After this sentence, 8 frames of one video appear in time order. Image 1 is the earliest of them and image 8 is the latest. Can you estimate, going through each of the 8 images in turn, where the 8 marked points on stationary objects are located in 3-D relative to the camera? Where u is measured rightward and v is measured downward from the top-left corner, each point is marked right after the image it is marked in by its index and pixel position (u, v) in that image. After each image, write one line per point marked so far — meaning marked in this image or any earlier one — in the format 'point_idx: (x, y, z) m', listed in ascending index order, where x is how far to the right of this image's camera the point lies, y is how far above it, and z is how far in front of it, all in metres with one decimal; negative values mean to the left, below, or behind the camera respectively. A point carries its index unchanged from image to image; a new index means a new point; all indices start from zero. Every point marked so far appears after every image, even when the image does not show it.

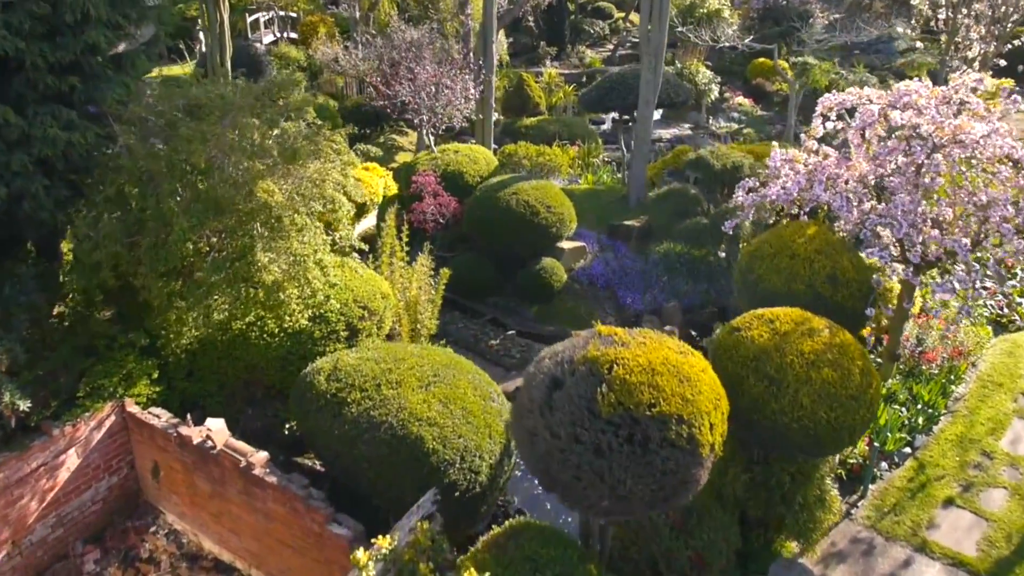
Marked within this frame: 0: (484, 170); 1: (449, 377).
0: (-0.3, +1.3, +9.1) m
1: (-0.4, -0.6, +5.1) m
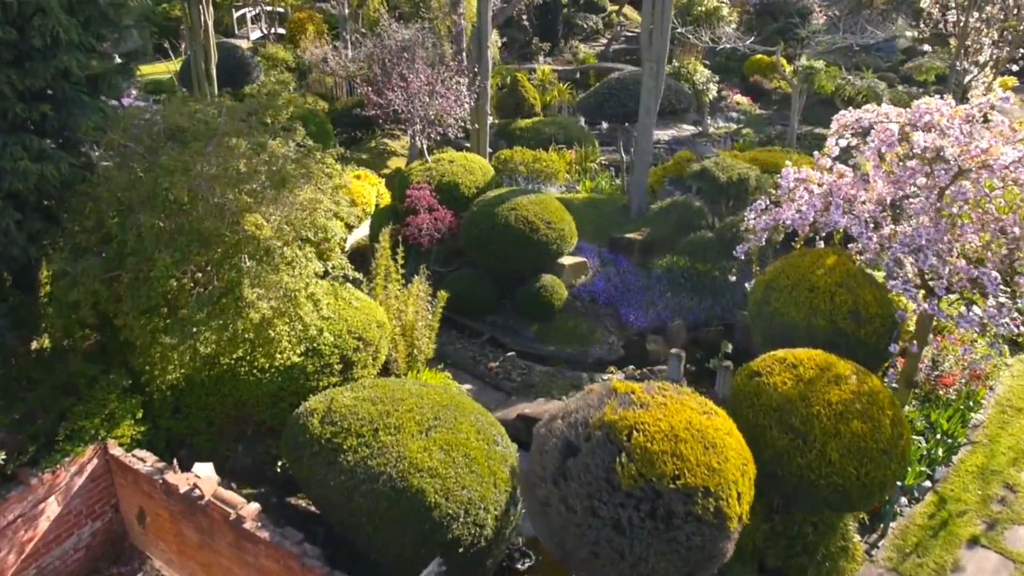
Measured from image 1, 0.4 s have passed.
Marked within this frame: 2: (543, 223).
0: (-0.3, +1.2, +8.8) m
1: (-0.4, -0.8, +4.8) m
2: (+0.3, +0.6, +7.5) m
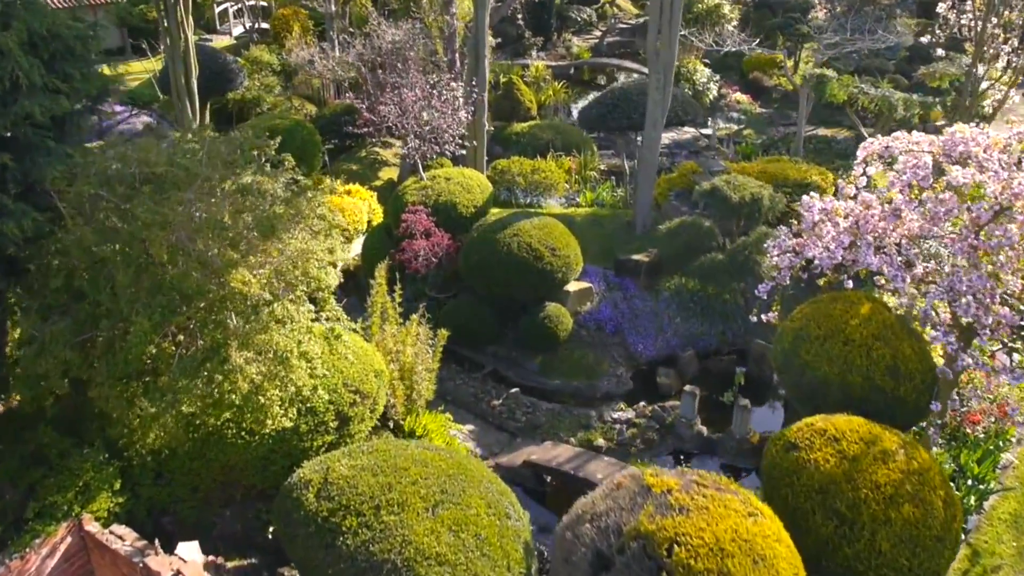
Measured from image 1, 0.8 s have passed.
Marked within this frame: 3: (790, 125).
0: (-0.3, +0.9, +8.4) m
1: (-0.3, -1.1, +4.4) m
2: (+0.3, +0.3, +7.1) m
3: (+4.8, +2.8, +13.8) m
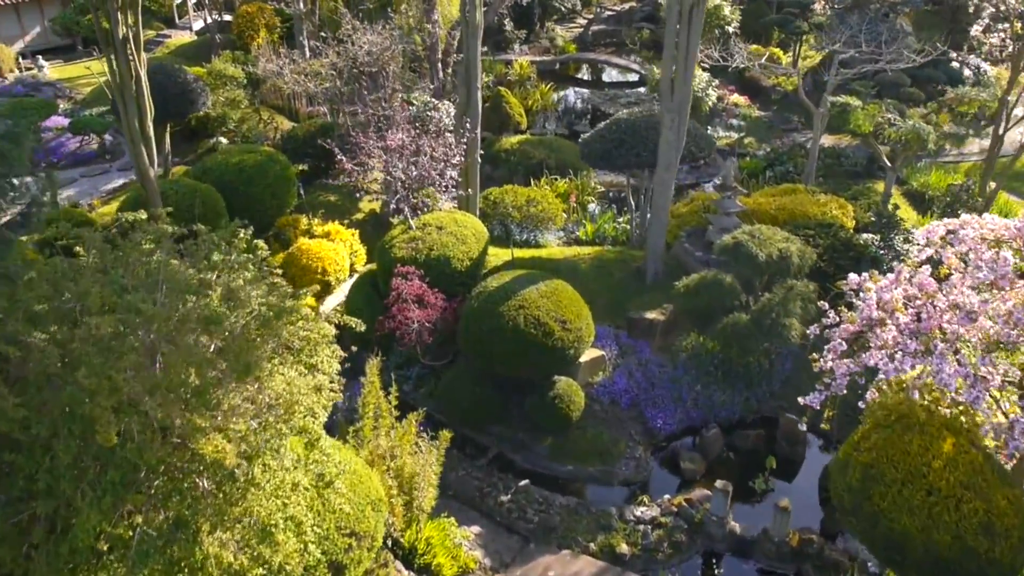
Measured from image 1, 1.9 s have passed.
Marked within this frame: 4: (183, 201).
0: (-0.3, +0.4, +7.6) m
1: (-0.1, -1.9, +3.7) m
2: (+0.4, -0.3, +6.3) m
3: (+4.6, +2.6, +13.1) m
4: (-3.3, +0.9, +7.9) m
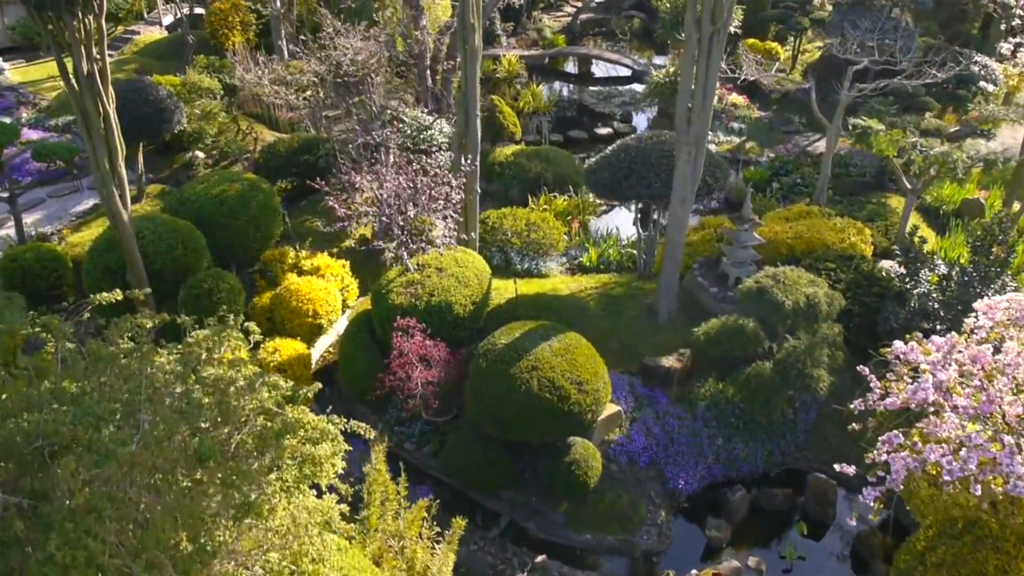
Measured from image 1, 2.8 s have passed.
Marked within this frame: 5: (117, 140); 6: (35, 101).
0: (-0.3, 0.0, +7.1) m
1: (0.0, -2.4, +3.3) m
2: (+0.5, -0.7, +5.9) m
3: (+4.4, +2.4, +12.6) m
4: (-3.2, +0.4, +7.3) m
5: (-3.3, +1.2, +6.7) m
6: (-7.8, +3.0, +13.0) m
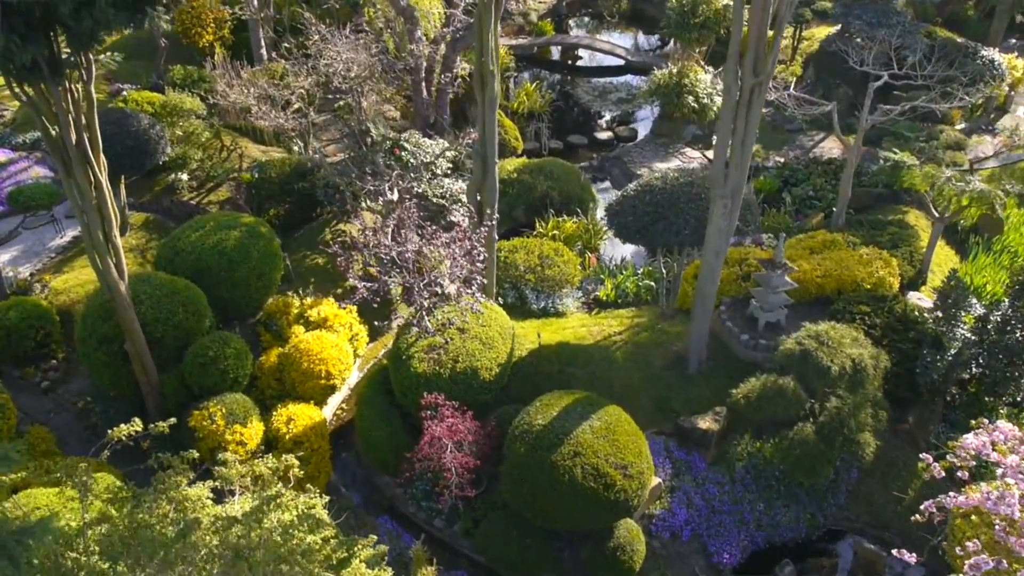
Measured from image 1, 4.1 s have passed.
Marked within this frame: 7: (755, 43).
0: (-0.1, -0.6, +6.7) m
1: (+0.5, -3.1, +3.1) m
2: (+0.7, -1.3, +5.6) m
3: (+4.4, +2.4, +12.2) m
4: (-3.0, -0.1, +6.8) m
5: (-3.1, +0.6, +6.2) m
6: (-7.8, +2.7, +12.1) m
7: (+1.8, +1.8, +5.8) m
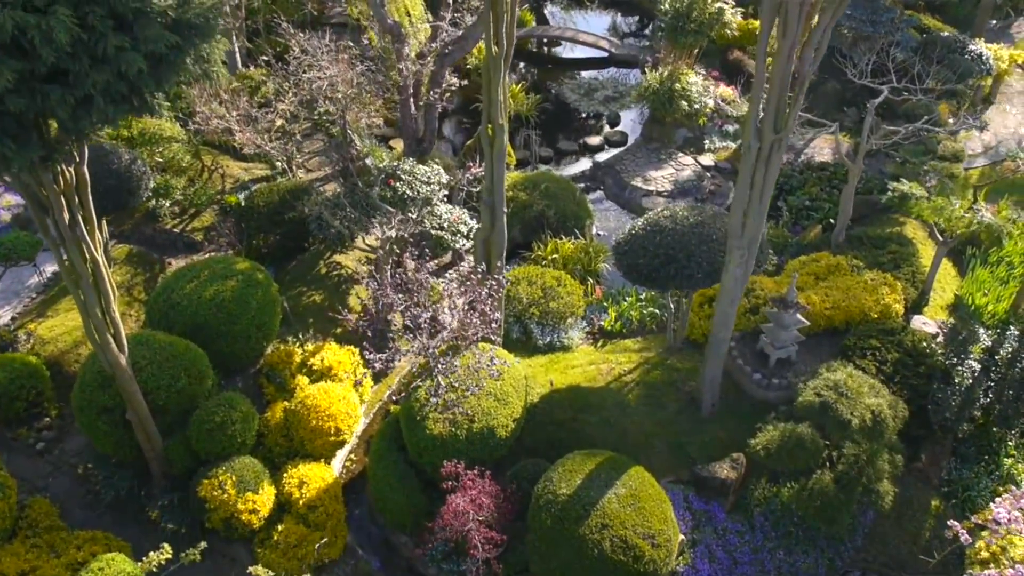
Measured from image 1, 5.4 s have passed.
0: (+0.1, -1.0, +6.6) m
1: (+0.8, -3.7, +3.1) m
2: (+0.9, -1.8, +5.5) m
3: (+4.2, +2.4, +12.1) m
4: (-2.9, -0.7, +6.6) m
5: (-3.0, +0.1, +5.9) m
6: (-8.0, +2.3, +11.5) m
7: (+1.9, +1.3, +5.6) m
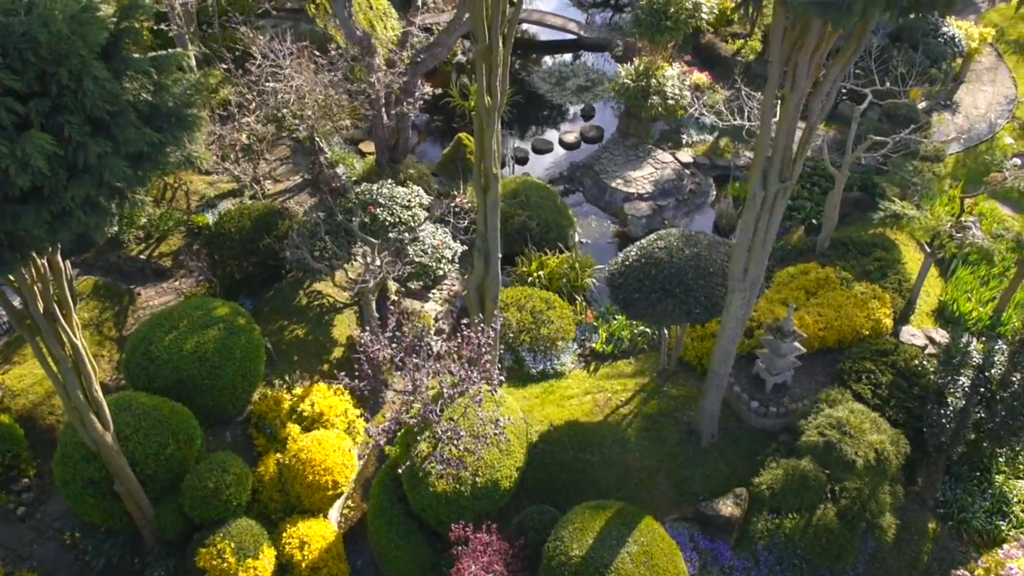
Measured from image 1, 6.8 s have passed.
0: (+0.1, -1.4, +6.5) m
1: (+1.1, -4.3, +3.3) m
2: (+1.0, -2.2, +5.5) m
3: (+3.8, +2.5, +12.0) m
4: (-2.9, -1.2, +6.3) m
5: (-3.0, -0.5, +5.5) m
6: (-8.4, +1.9, +10.8) m
7: (+1.8, +0.9, +5.4) m
